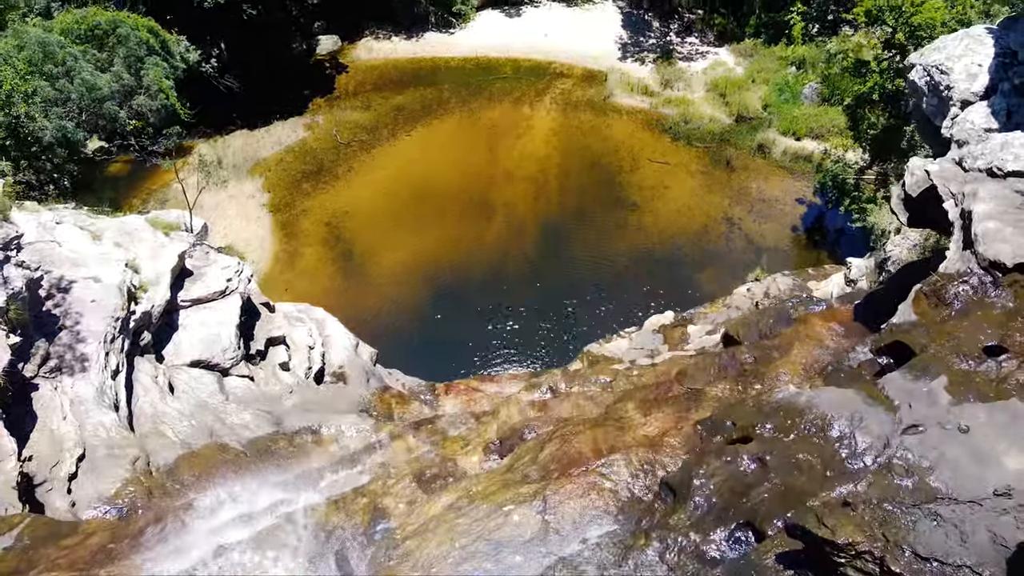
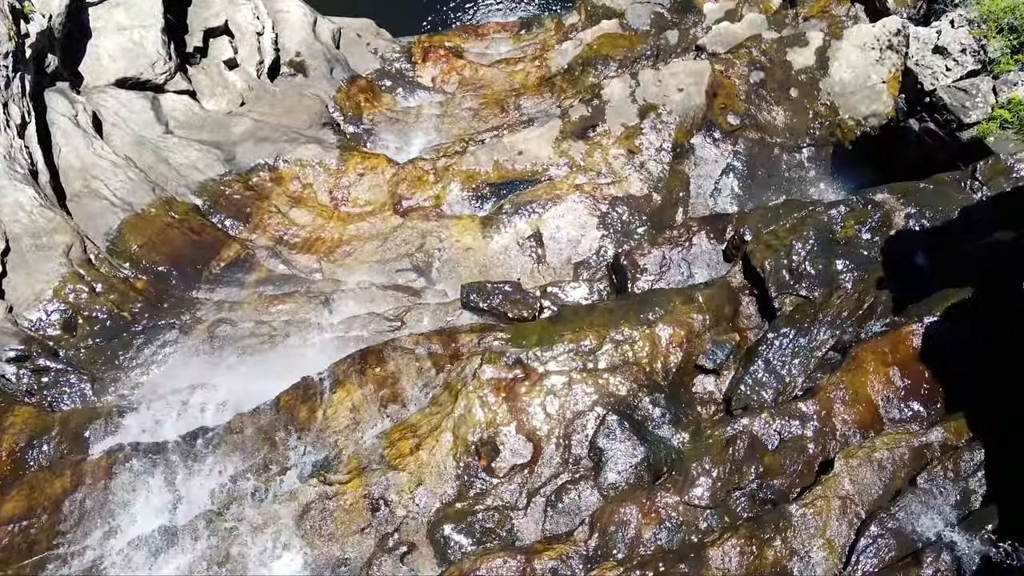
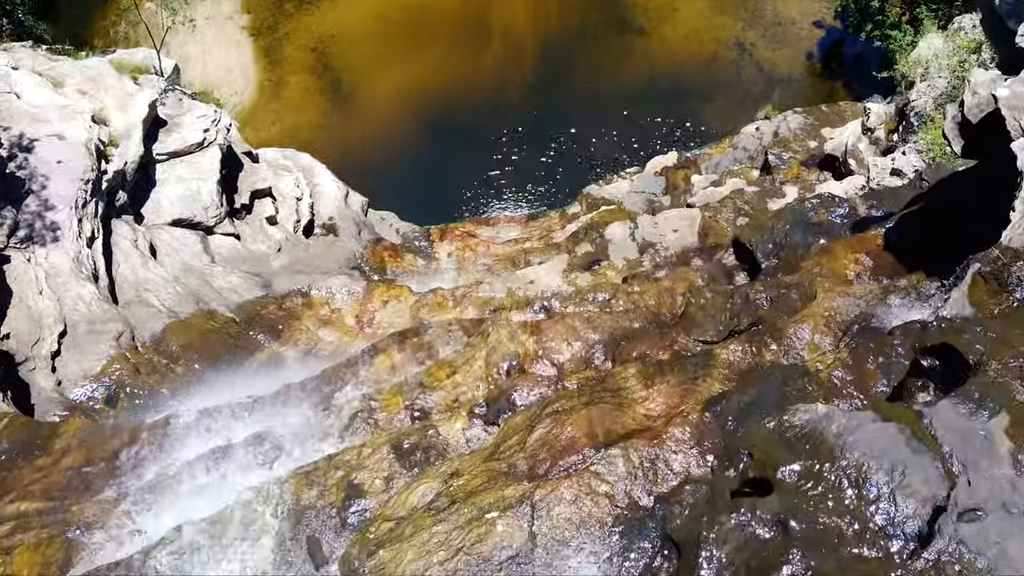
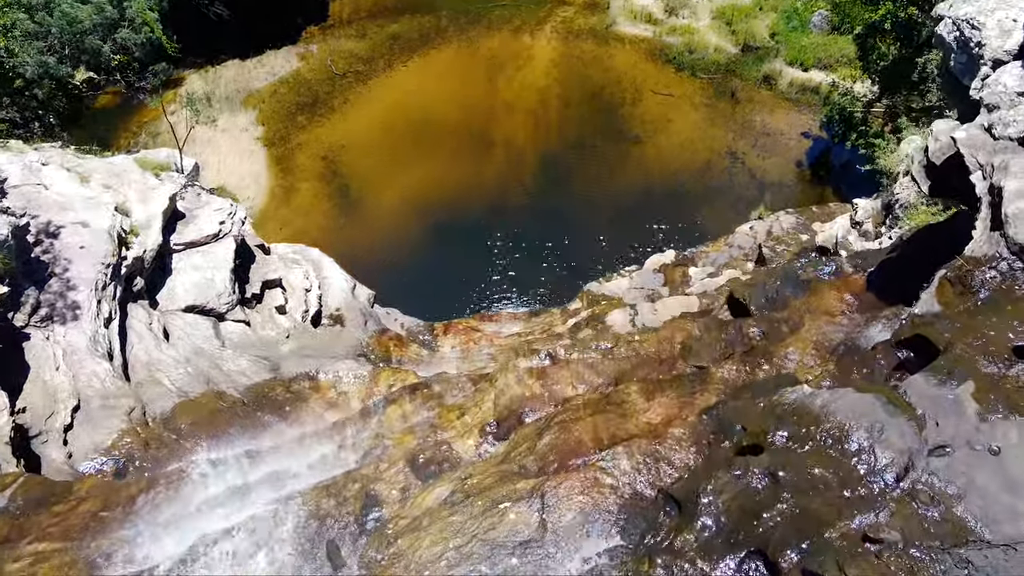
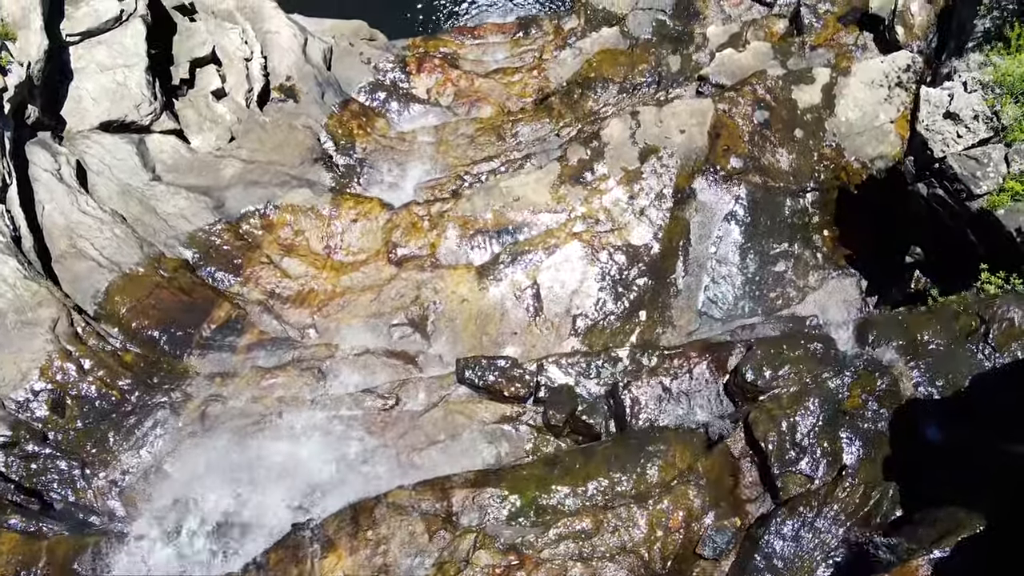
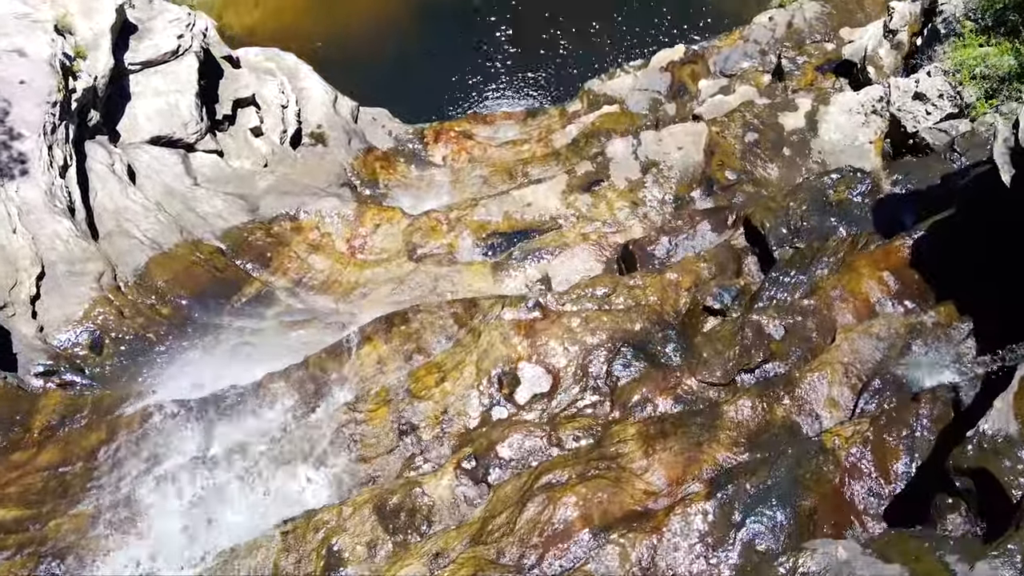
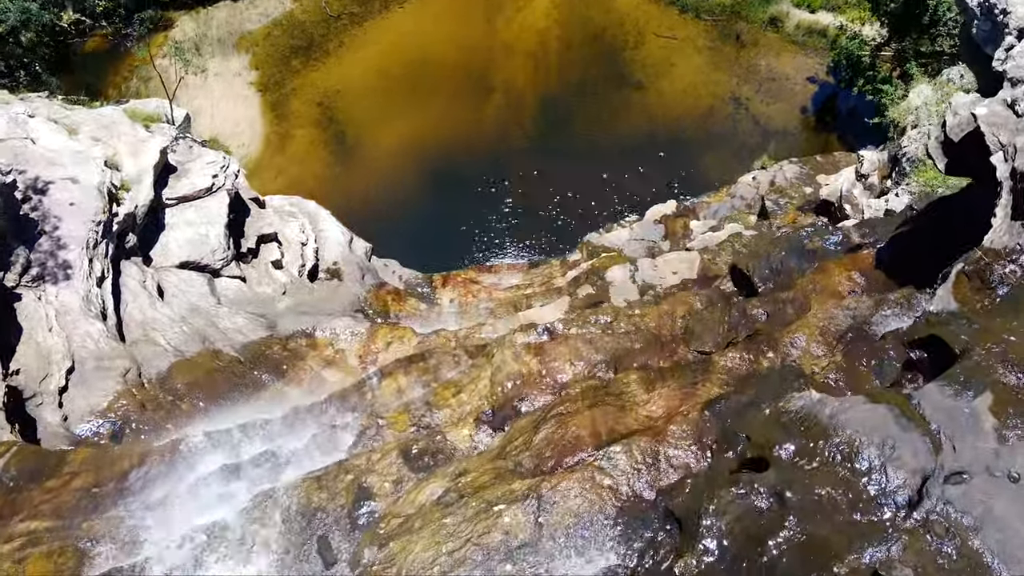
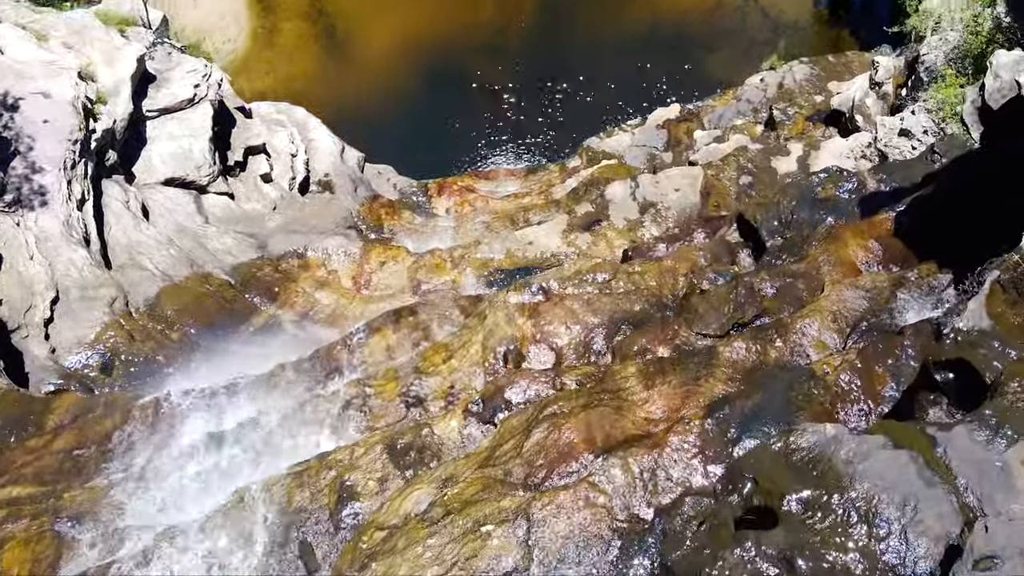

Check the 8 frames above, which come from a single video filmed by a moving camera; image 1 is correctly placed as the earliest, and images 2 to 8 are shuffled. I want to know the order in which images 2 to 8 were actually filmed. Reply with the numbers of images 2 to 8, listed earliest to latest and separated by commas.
4, 7, 3, 8, 6, 2, 5
